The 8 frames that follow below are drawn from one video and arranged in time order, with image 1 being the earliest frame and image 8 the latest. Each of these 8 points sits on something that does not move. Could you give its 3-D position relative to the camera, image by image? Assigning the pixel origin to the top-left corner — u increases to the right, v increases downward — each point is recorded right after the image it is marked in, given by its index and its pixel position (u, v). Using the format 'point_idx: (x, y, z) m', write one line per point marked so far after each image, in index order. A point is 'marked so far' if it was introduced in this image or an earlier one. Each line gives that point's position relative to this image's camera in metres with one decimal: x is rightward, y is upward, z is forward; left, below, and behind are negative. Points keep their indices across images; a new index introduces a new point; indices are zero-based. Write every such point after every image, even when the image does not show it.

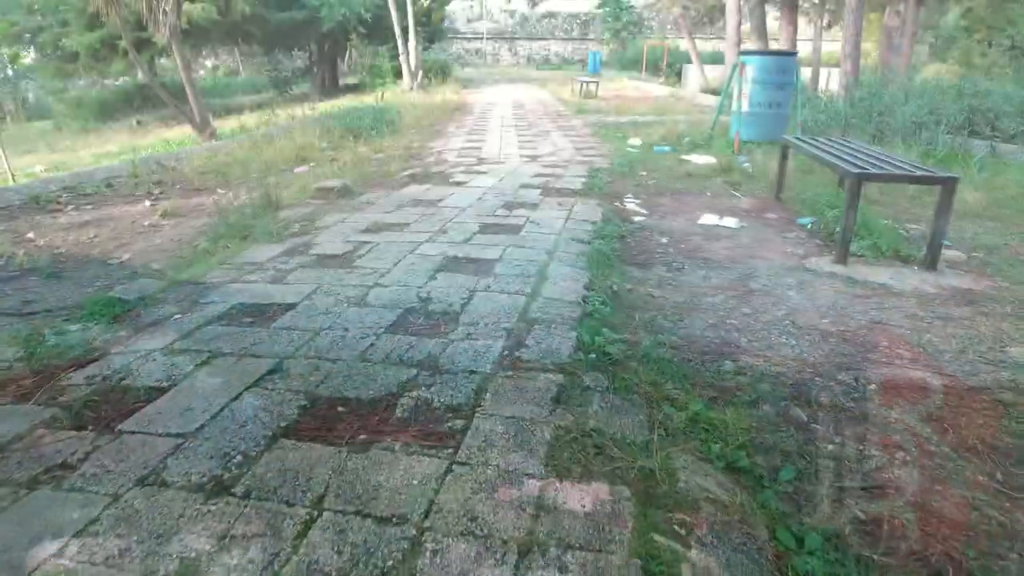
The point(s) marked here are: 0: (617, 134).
0: (+1.4, +1.9, +8.5) m
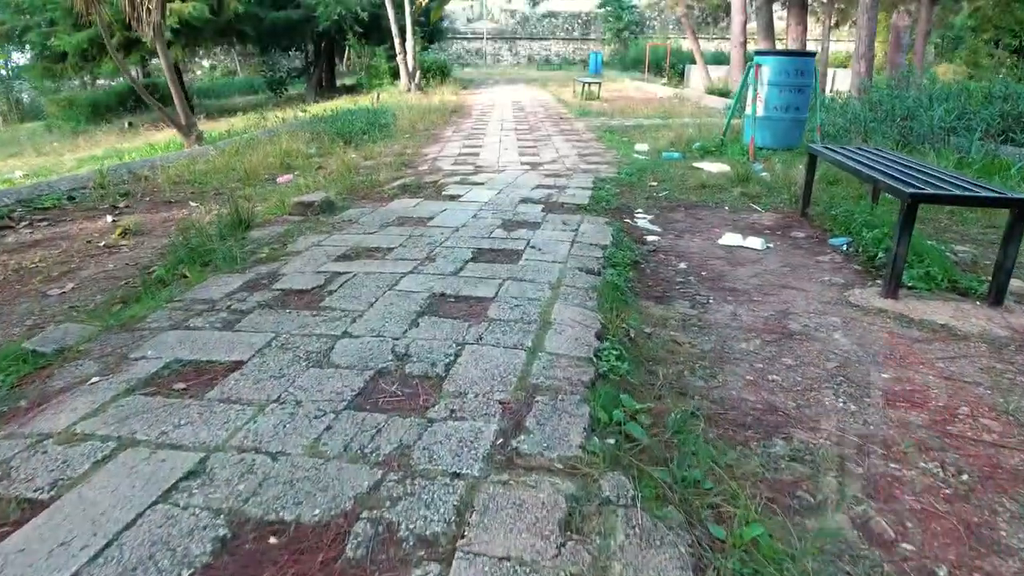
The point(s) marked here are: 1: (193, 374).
0: (+1.4, +1.8, +8.1) m
1: (-0.9, -0.2, +1.9) m
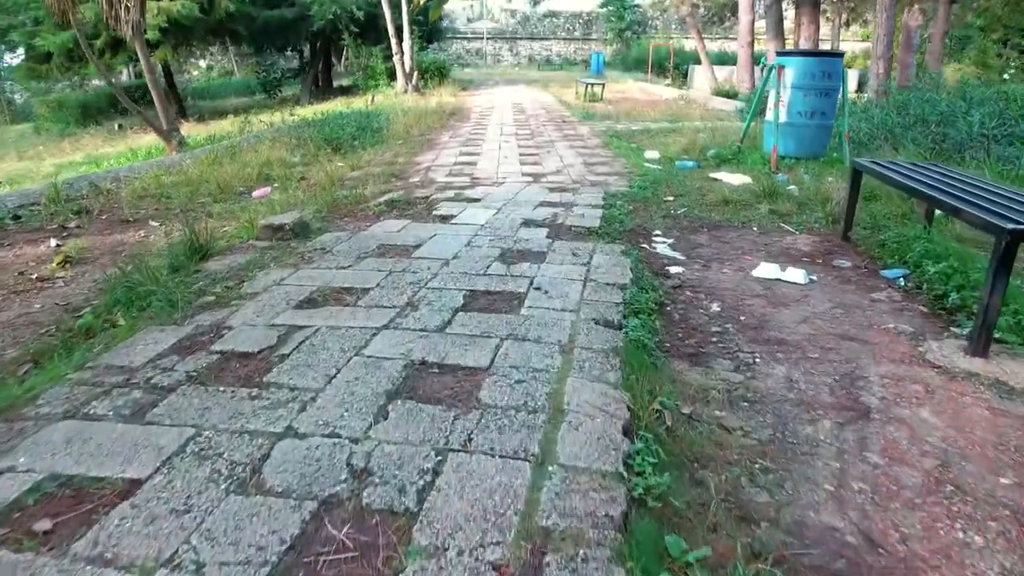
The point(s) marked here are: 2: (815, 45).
0: (+1.4, +1.6, +7.6) m
1: (-0.9, -0.4, +1.4) m
2: (+6.1, +4.9, +13.4) m
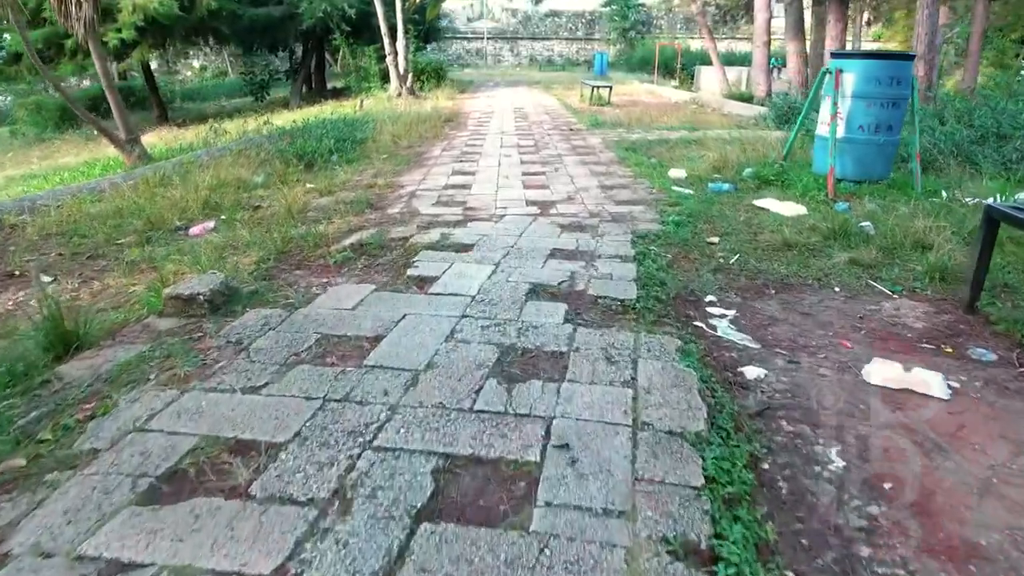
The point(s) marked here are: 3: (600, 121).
0: (+1.4, +1.2, +6.5) m
1: (-0.9, -0.8, +0.3) m
2: (+6.1, +4.5, +12.4) m
3: (+1.4, +2.6, +10.4) m
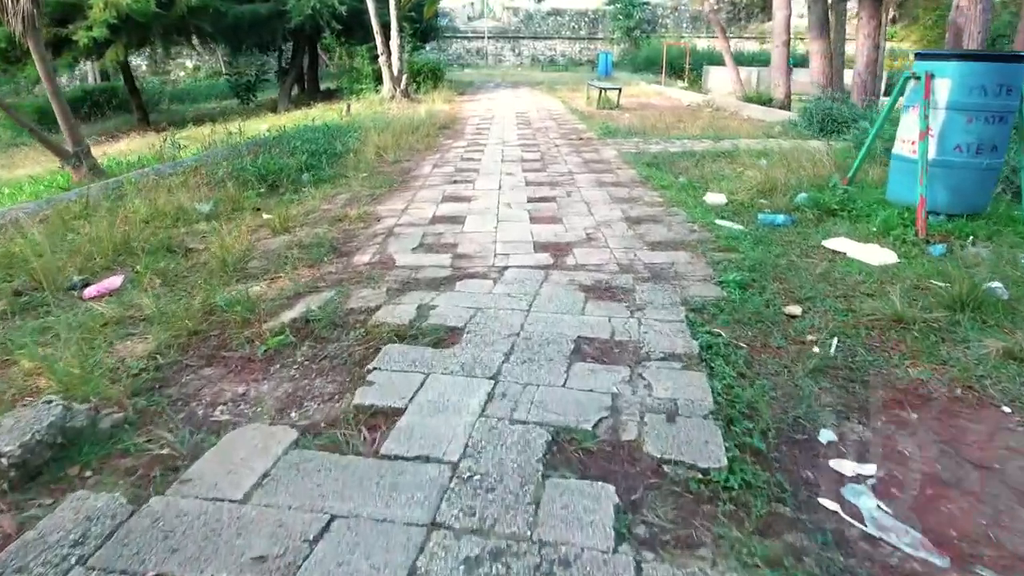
0: (+1.4, +0.8, +5.5) m
1: (-0.9, -1.2, -0.7) m
2: (+6.2, +4.2, +11.3) m
3: (+1.4, +2.2, +9.3) m
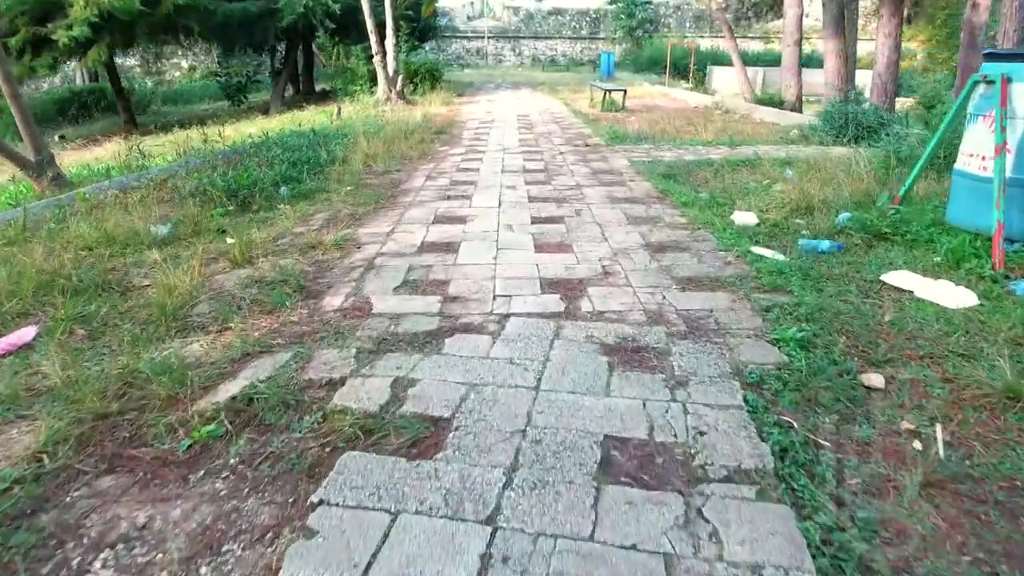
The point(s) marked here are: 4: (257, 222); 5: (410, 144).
0: (+1.4, +0.6, +4.9) m
1: (-0.9, -1.4, -1.3) m
2: (+6.2, +4.0, +10.7) m
3: (+1.4, +2.0, +8.7) m
4: (-1.7, +0.4, +4.3) m
5: (-1.2, +1.7, +7.7) m
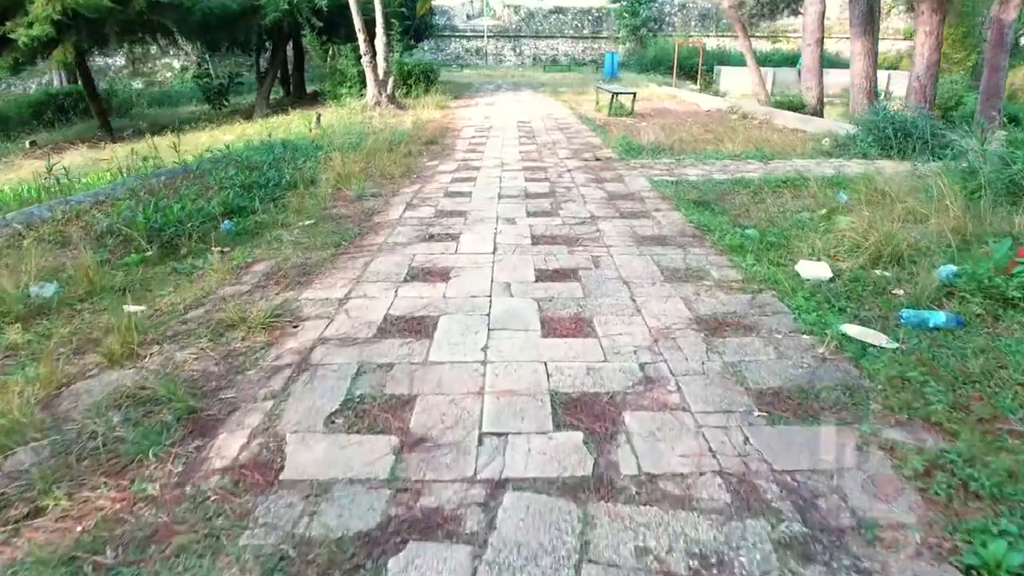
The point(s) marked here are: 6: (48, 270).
0: (+1.4, +0.3, +3.8) m
1: (-0.9, -1.8, -2.4) m
2: (+6.2, +3.6, +9.7) m
3: (+1.4, +1.7, +7.7) m
4: (-1.7, +0.1, +3.3) m
5: (-1.2, +1.3, +6.6) m
6: (-2.3, +0.1, +3.3) m
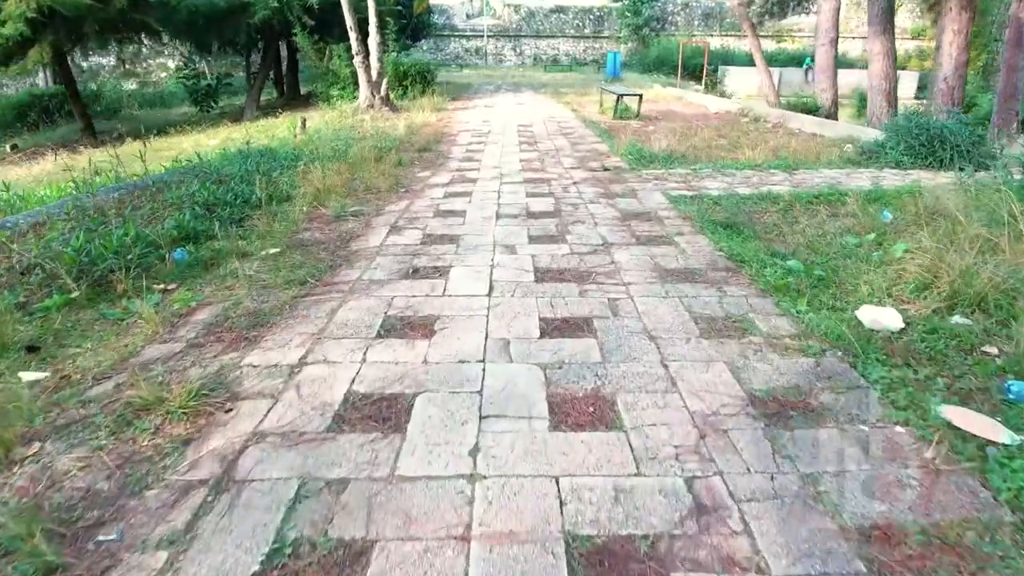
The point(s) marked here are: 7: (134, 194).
0: (+1.4, 0.0, +3.2) m
1: (-0.9, -2.0, -3.0) m
2: (+6.2, +3.4, +9.0) m
3: (+1.4, +1.4, +7.1) m
4: (-1.7, -0.2, +2.7) m
5: (-1.2, +1.1, +6.0) m
6: (-2.3, -0.1, +2.7) m
7: (-2.7, +0.7, +4.7) m
